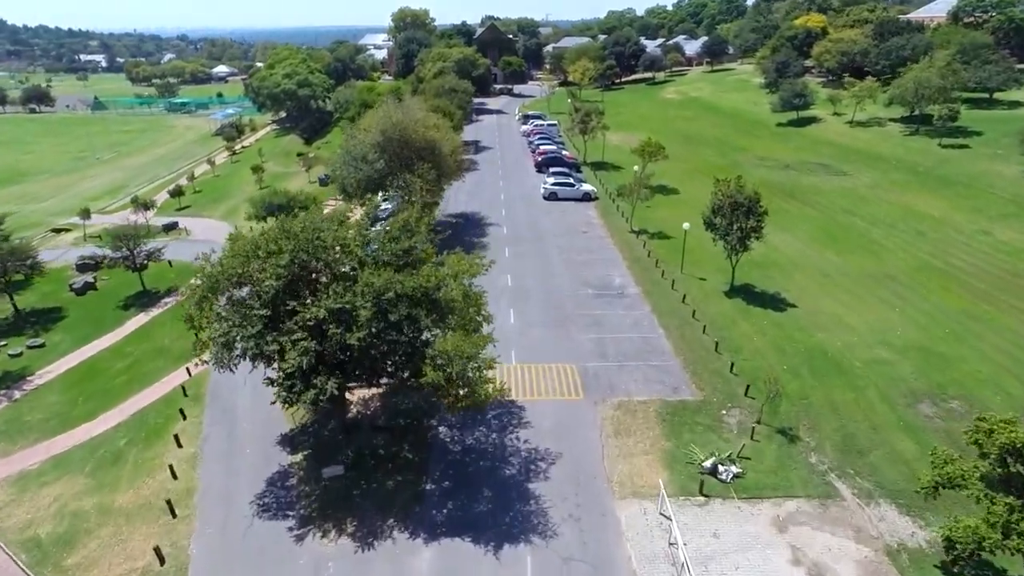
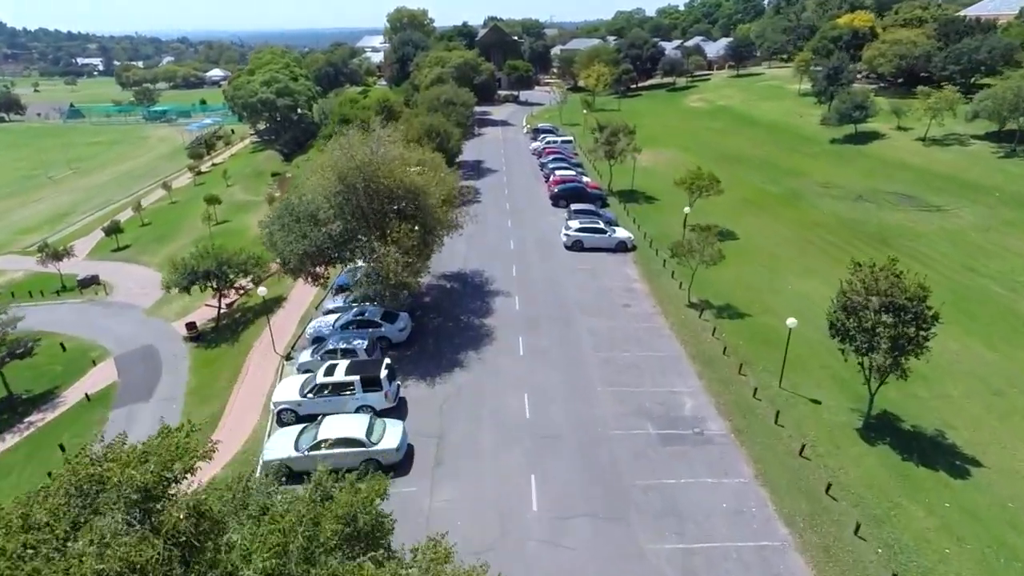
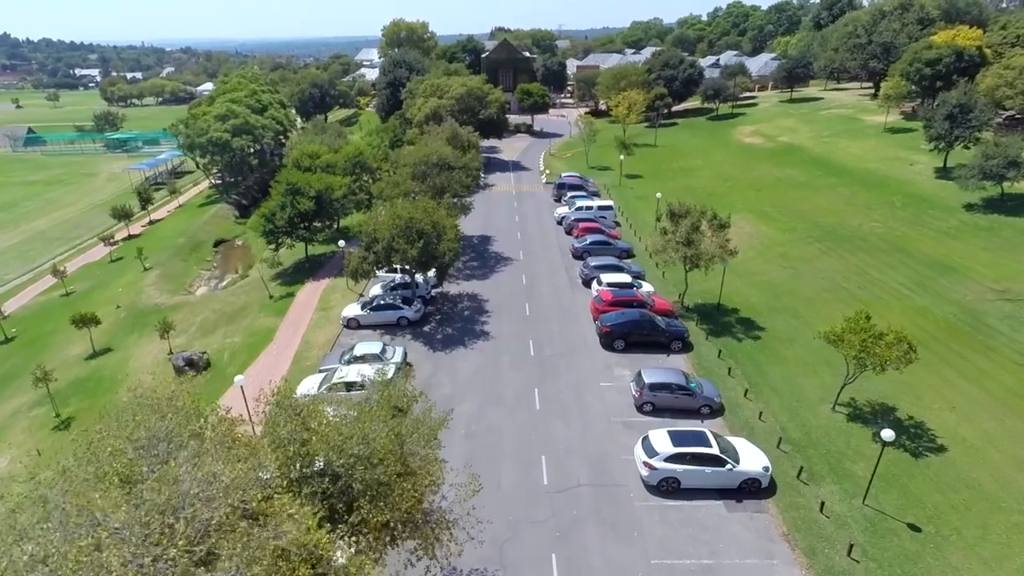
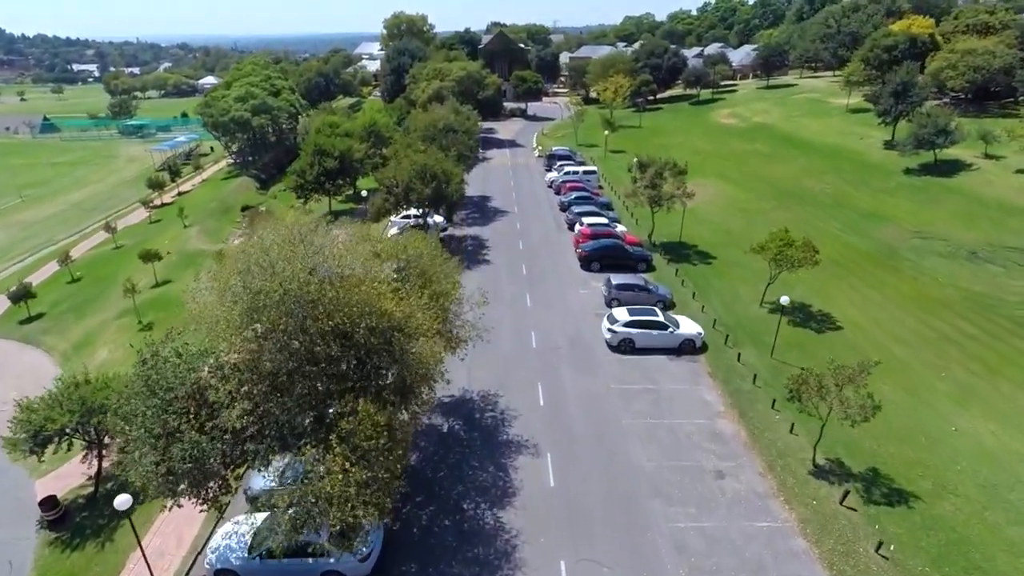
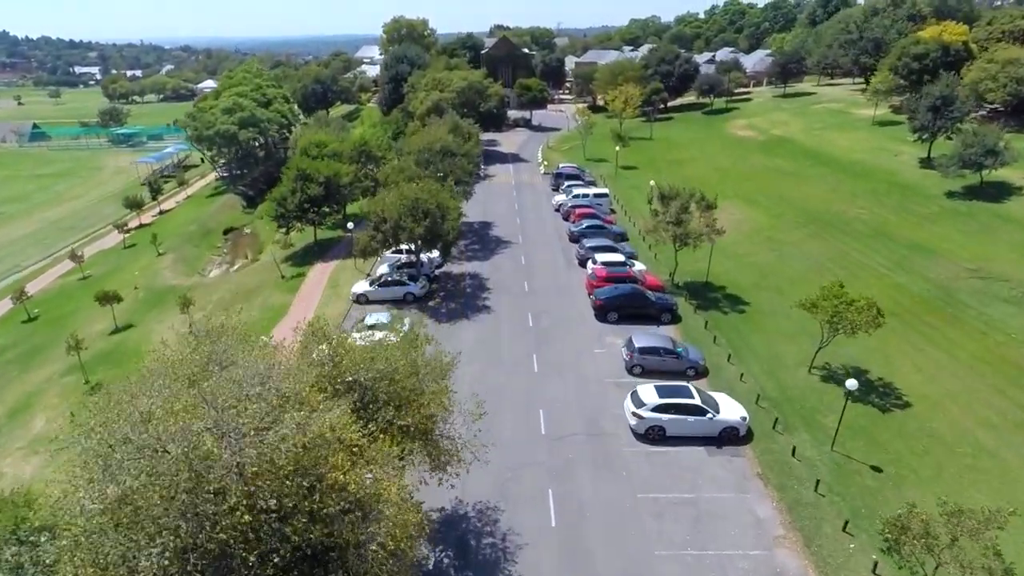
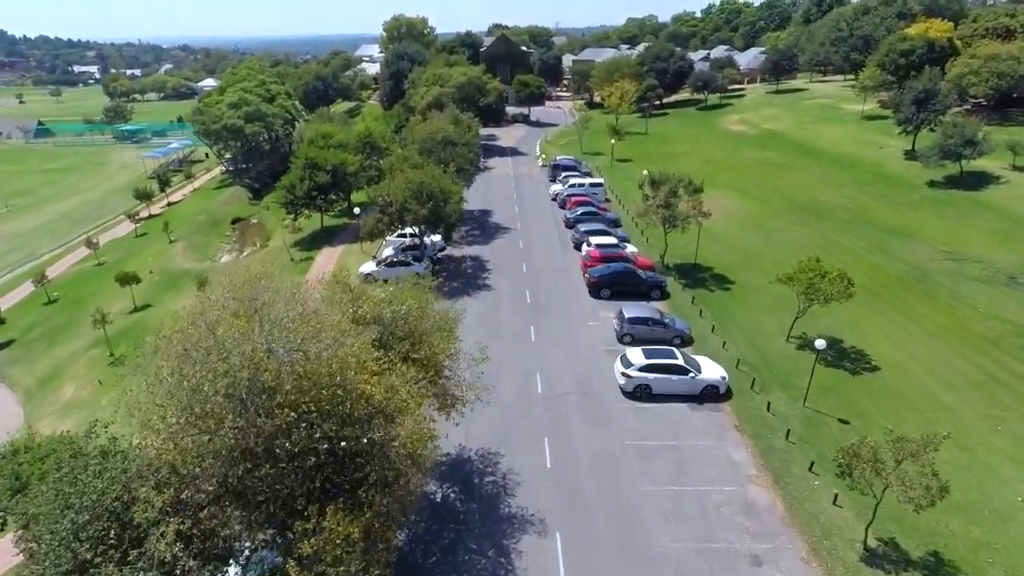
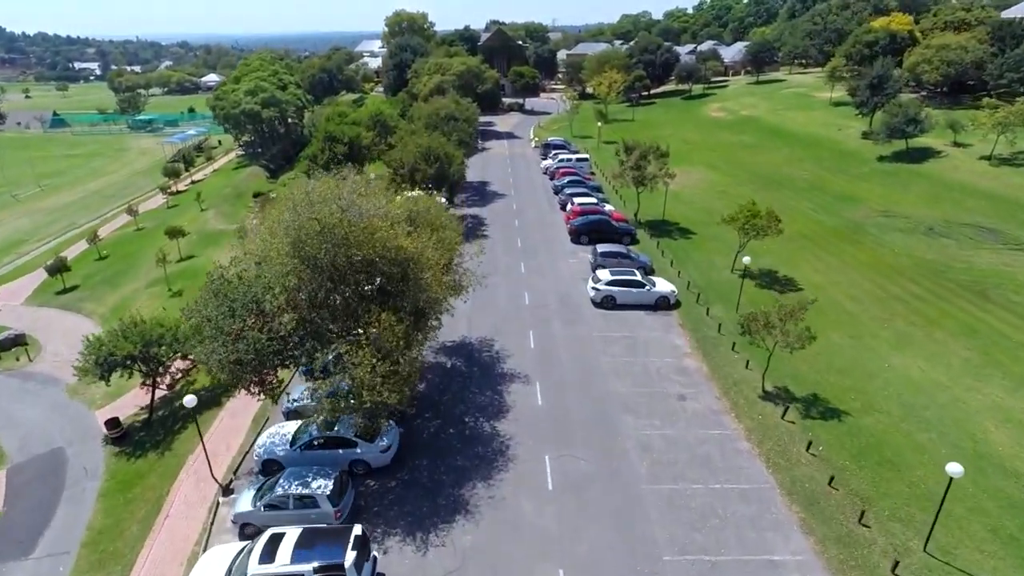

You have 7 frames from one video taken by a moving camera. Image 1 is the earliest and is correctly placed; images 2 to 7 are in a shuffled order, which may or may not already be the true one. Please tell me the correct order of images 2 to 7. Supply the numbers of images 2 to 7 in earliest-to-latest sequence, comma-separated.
2, 7, 4, 6, 5, 3
